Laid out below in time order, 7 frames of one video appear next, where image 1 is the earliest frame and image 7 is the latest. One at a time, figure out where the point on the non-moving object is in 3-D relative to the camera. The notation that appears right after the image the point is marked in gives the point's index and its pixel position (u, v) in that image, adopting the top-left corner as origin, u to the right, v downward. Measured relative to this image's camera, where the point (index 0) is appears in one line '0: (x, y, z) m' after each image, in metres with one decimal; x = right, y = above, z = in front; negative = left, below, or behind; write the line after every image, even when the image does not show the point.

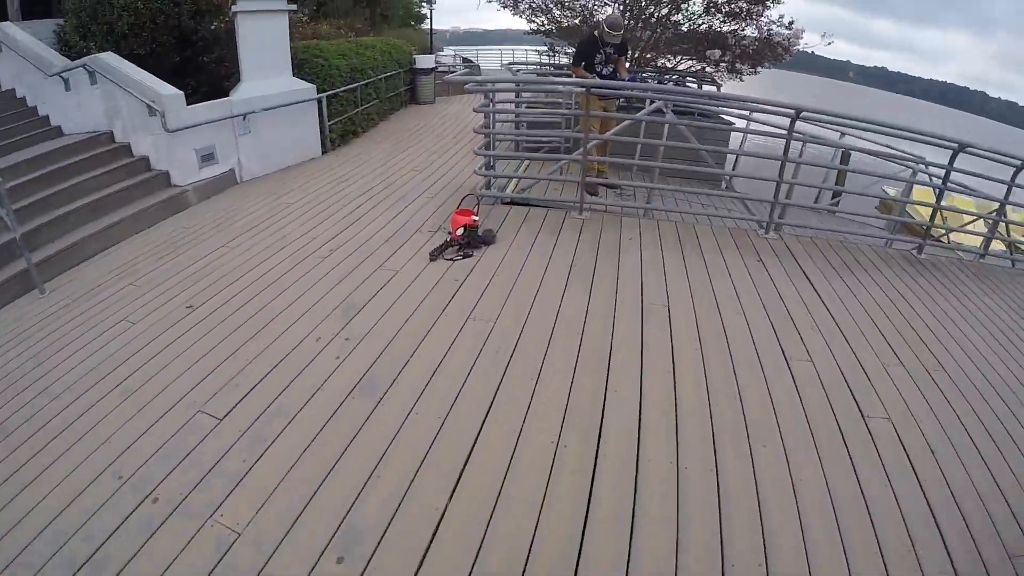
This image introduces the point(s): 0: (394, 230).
0: (-0.9, +0.5, +4.9) m
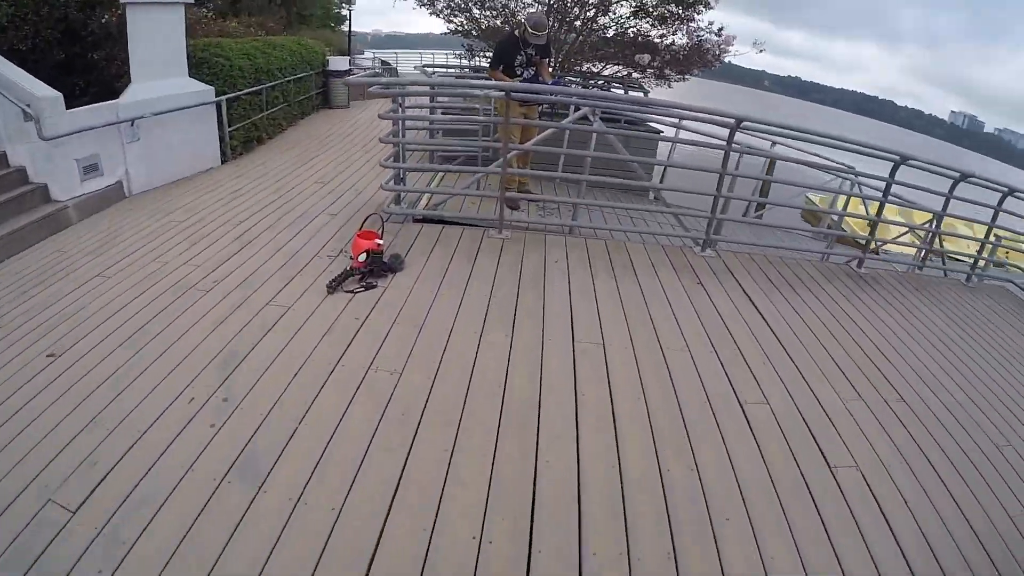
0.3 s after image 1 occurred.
0: (-1.6, +0.3, +4.2) m
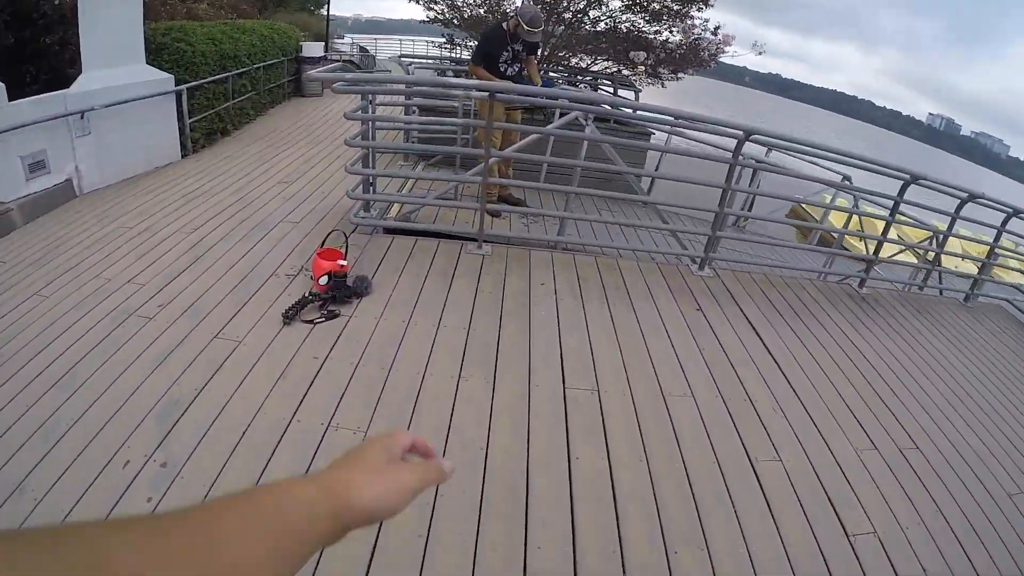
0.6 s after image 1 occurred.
0: (-1.7, +0.1, +3.8) m
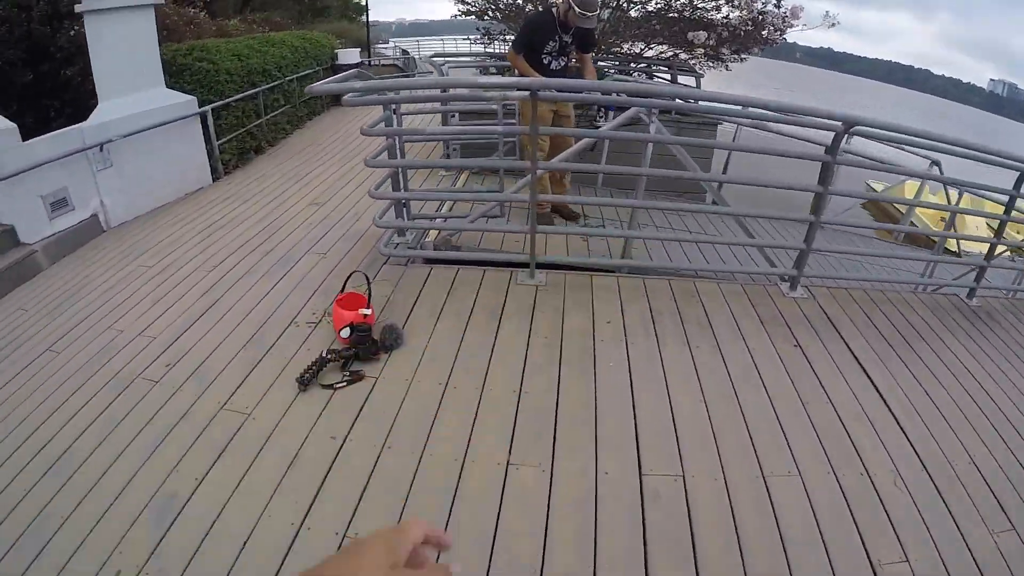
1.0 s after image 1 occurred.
0: (-1.4, -0.2, +3.4) m
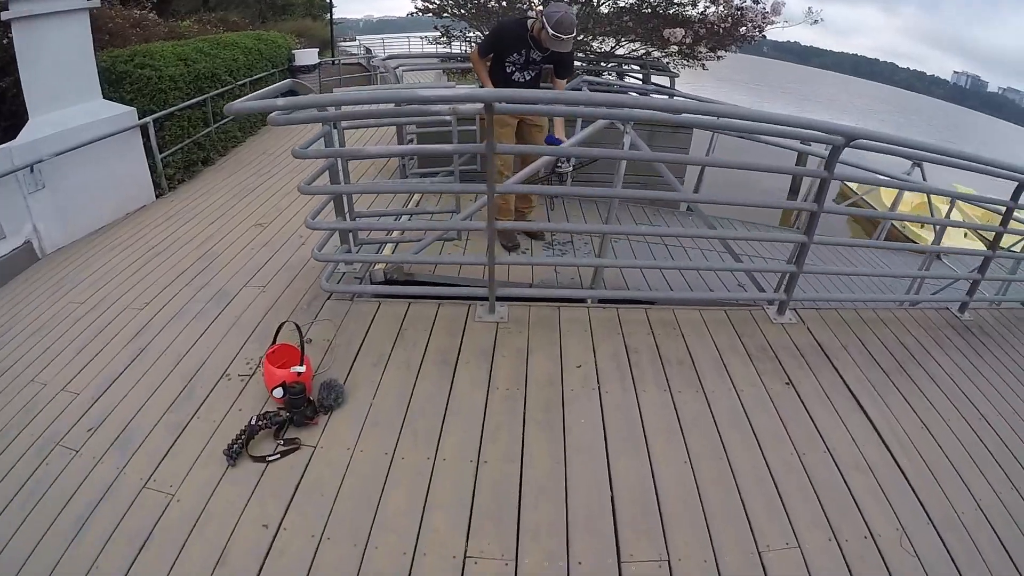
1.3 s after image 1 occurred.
0: (-1.6, -0.4, +3.0) m
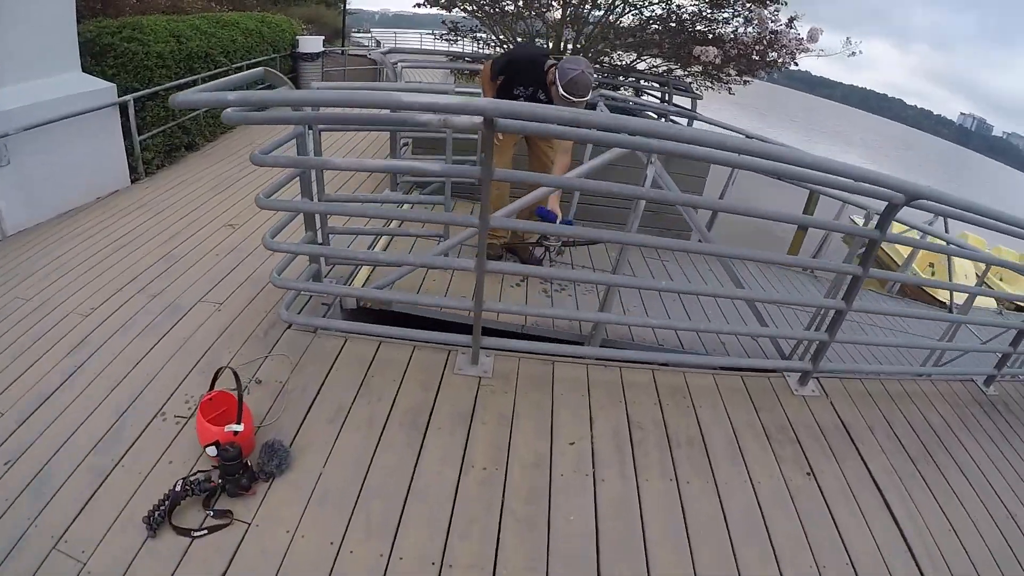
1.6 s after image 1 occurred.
0: (-1.6, -0.5, +2.6) m
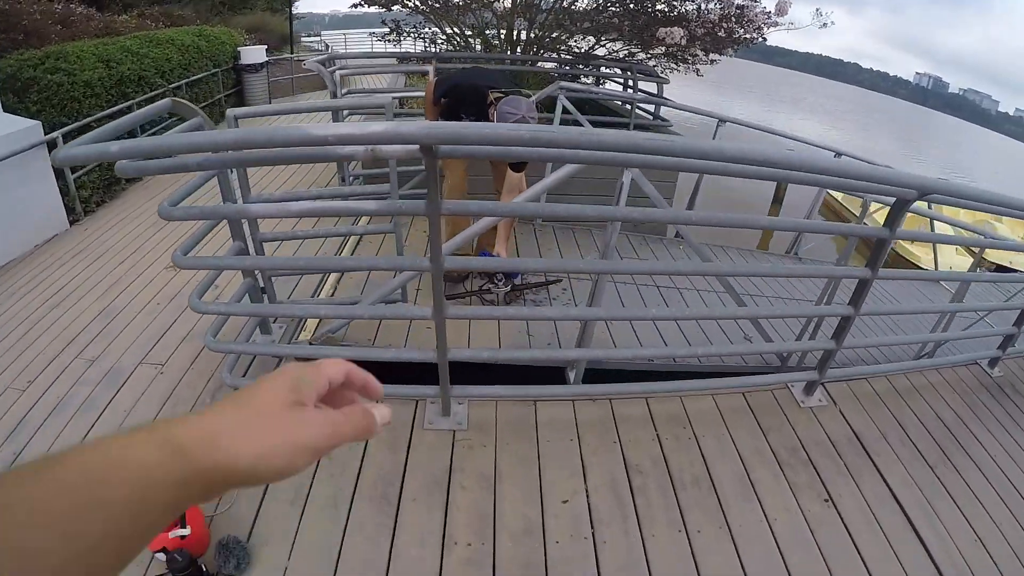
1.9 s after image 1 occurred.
0: (-1.7, -0.8, +2.3) m
